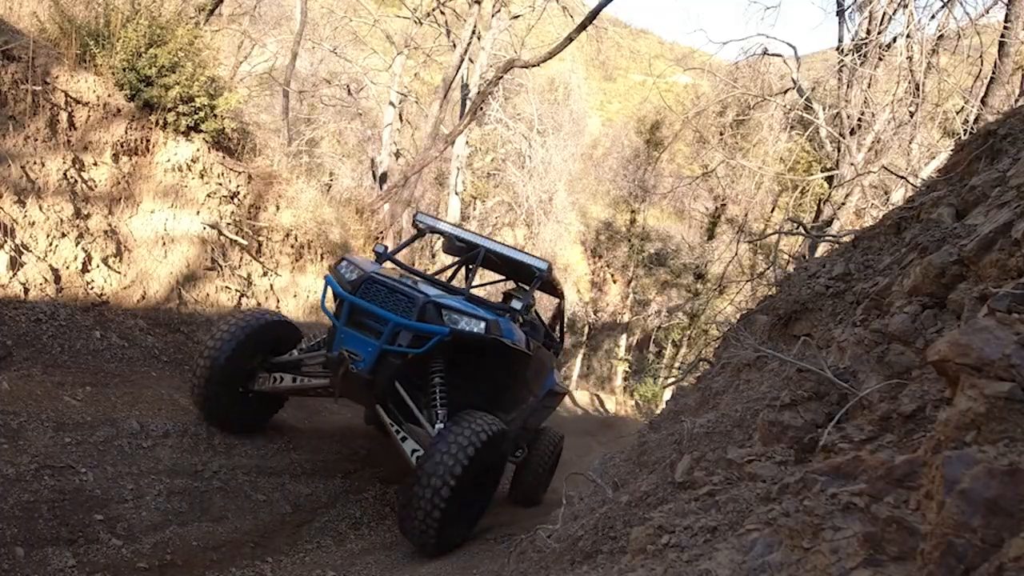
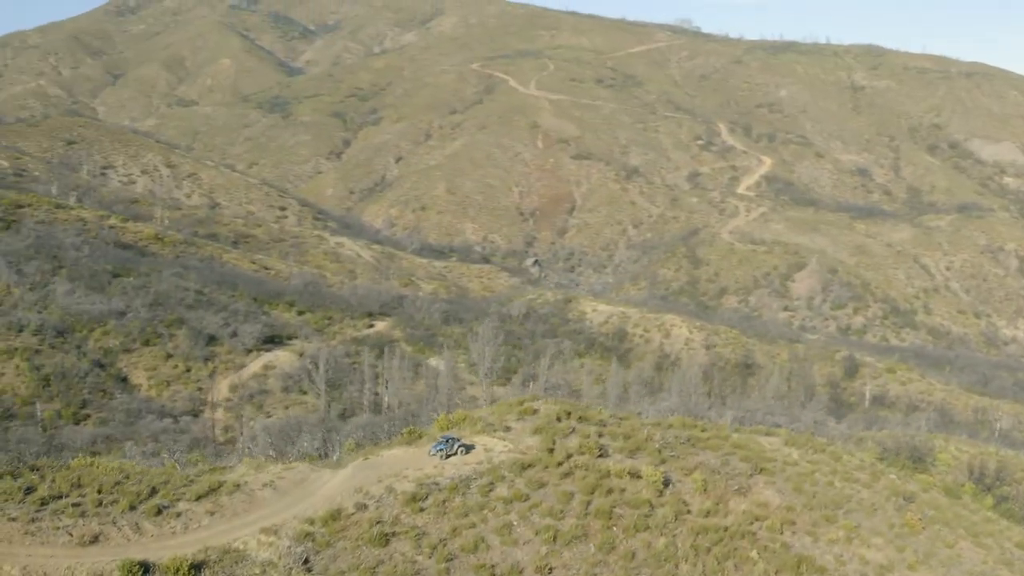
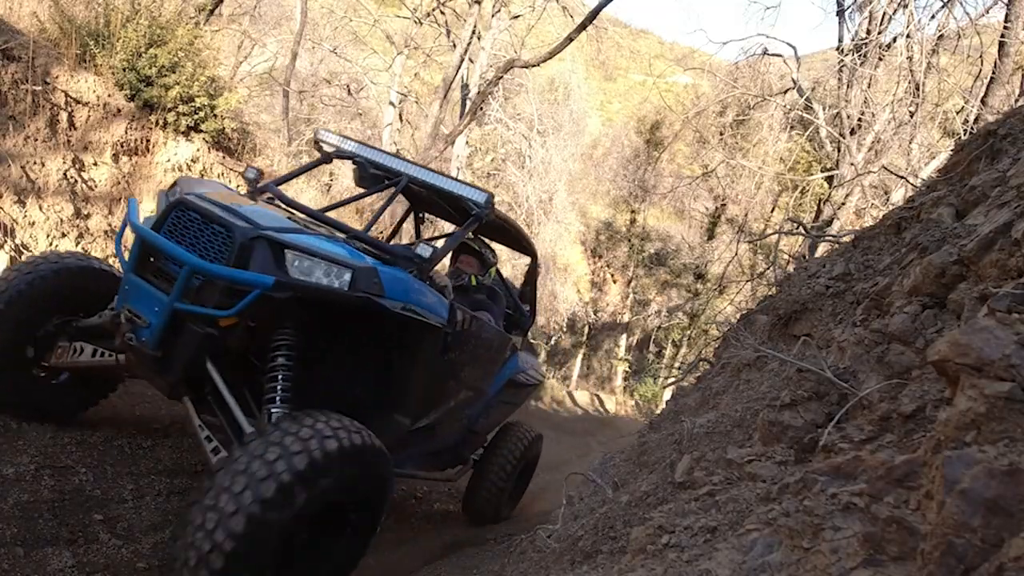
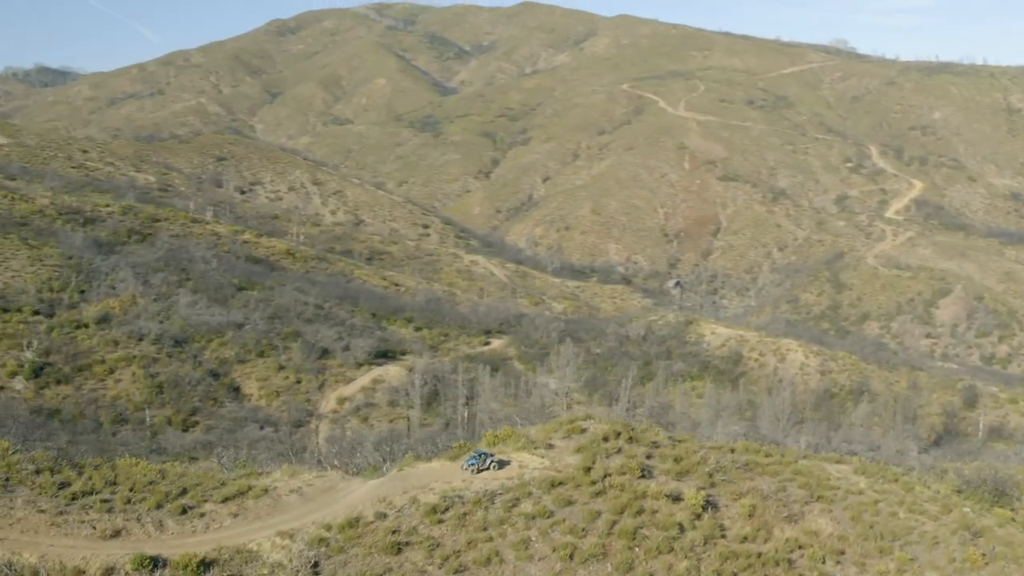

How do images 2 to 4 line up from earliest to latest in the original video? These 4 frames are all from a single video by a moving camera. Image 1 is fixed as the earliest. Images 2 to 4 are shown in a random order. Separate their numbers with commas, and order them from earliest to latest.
3, 2, 4
